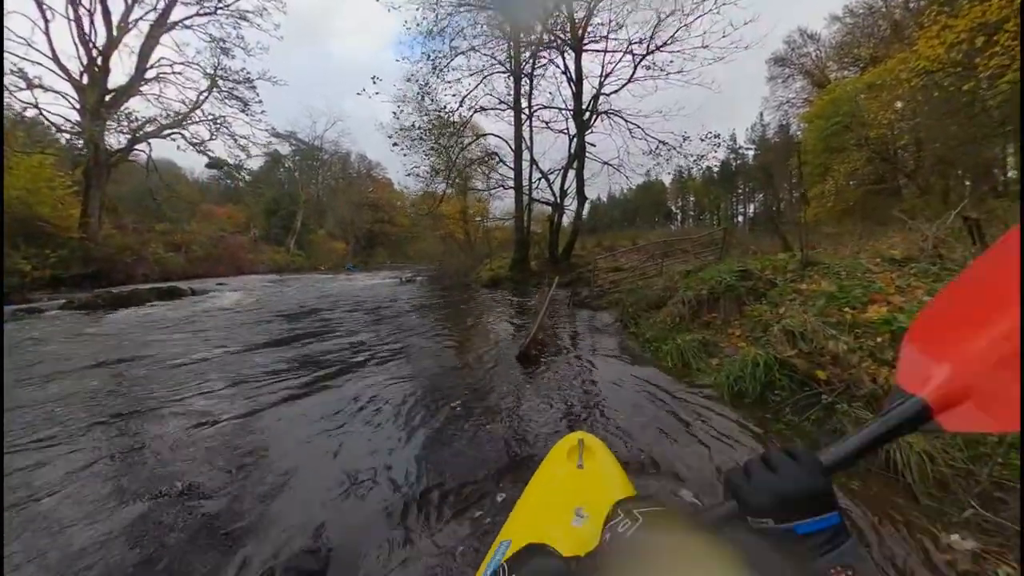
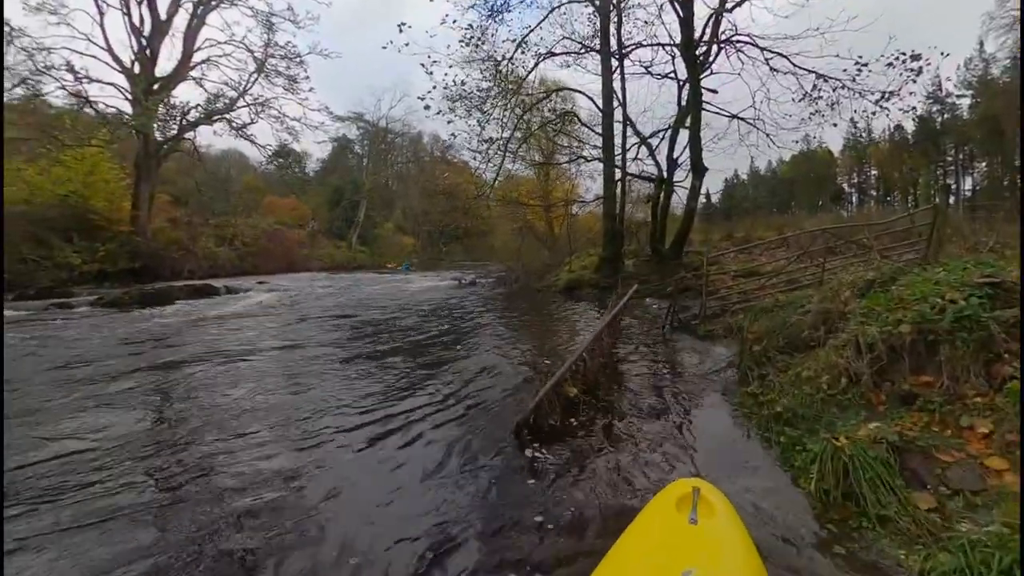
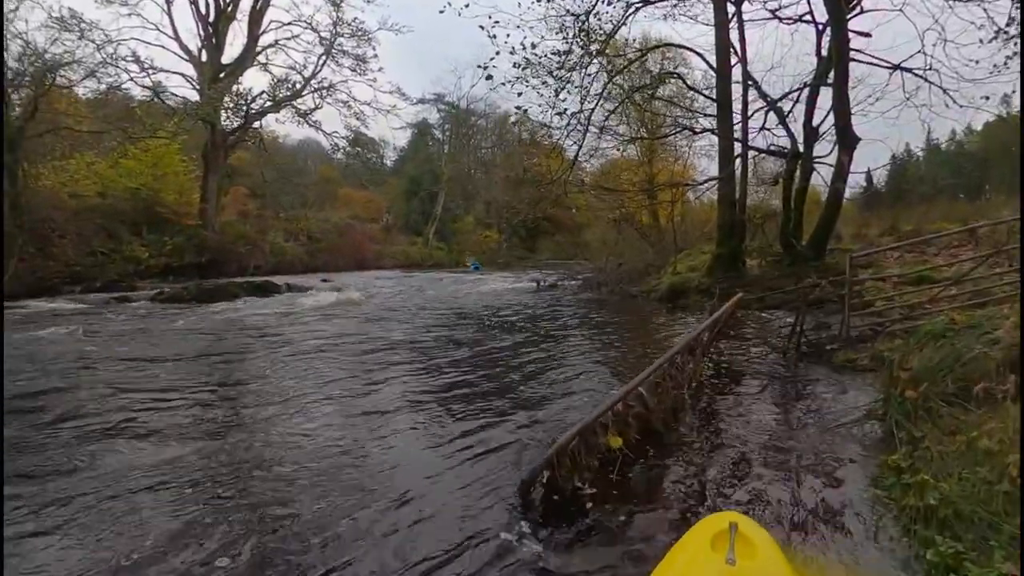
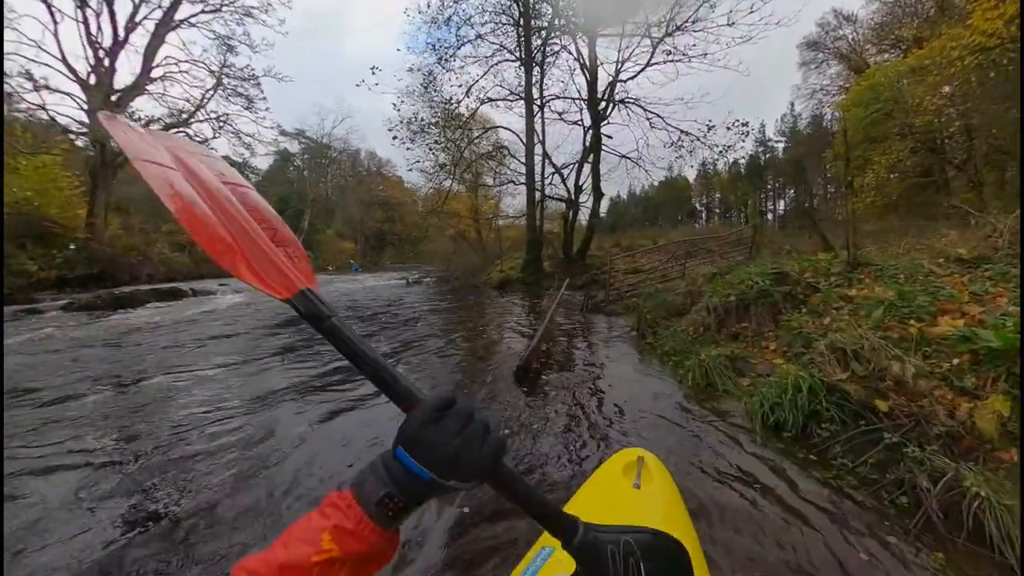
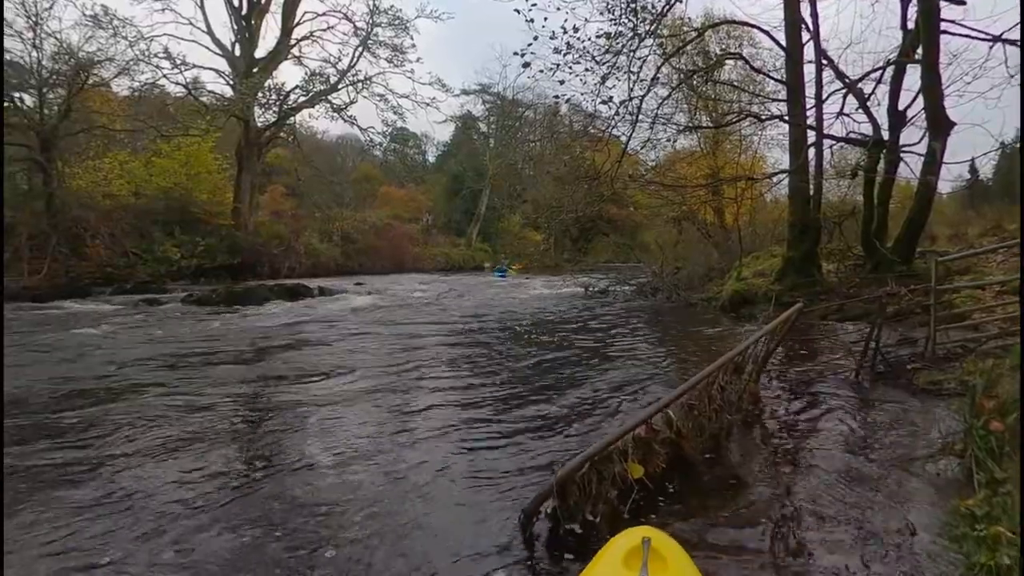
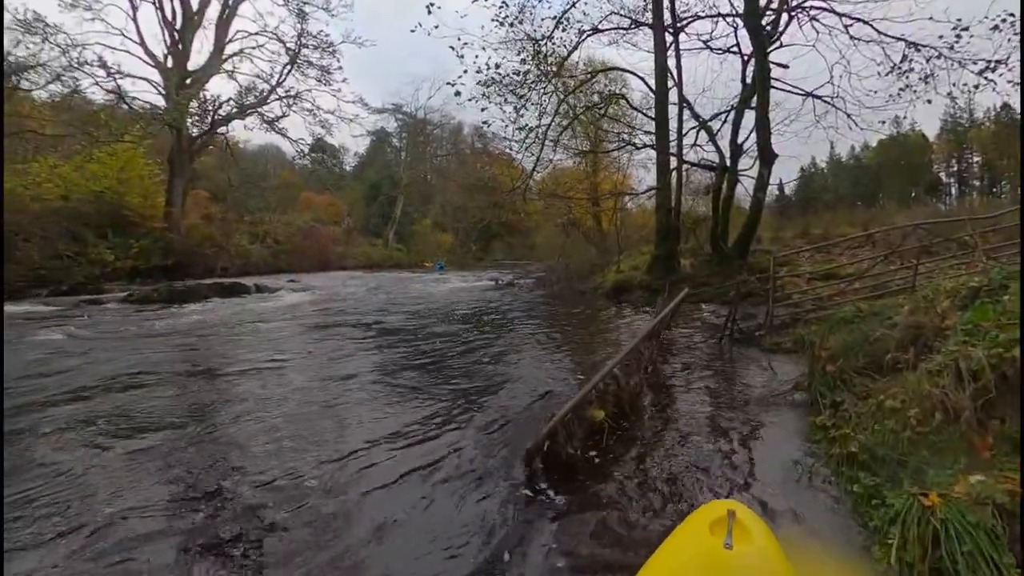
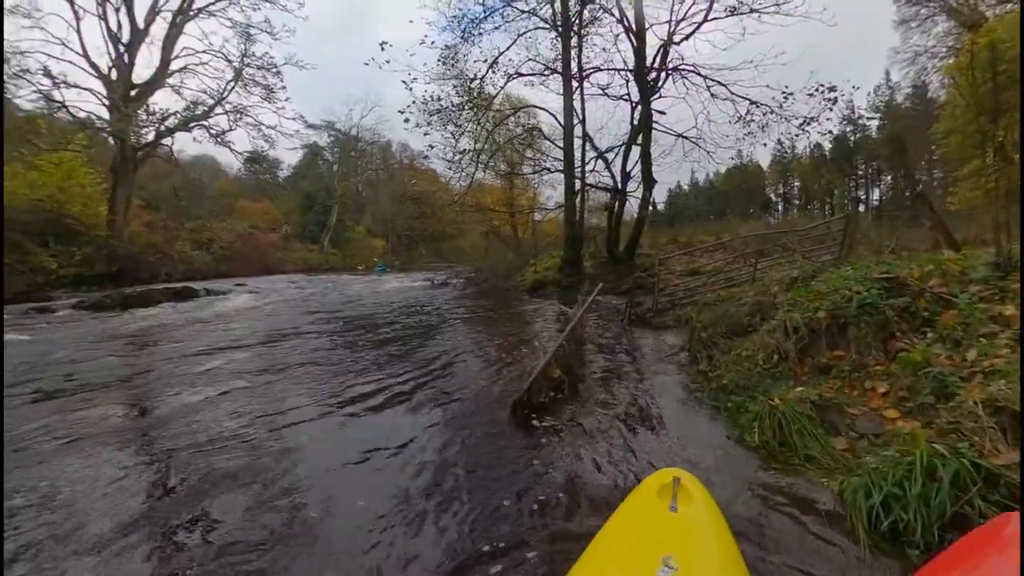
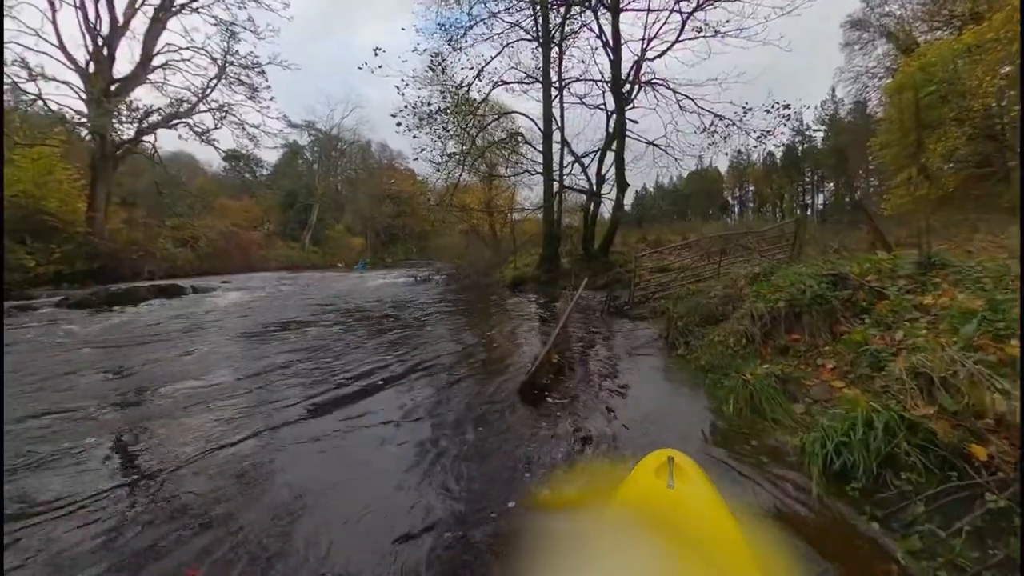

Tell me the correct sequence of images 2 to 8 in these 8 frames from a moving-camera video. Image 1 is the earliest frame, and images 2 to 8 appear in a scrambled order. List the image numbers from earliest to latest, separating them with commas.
4, 8, 7, 2, 6, 3, 5
